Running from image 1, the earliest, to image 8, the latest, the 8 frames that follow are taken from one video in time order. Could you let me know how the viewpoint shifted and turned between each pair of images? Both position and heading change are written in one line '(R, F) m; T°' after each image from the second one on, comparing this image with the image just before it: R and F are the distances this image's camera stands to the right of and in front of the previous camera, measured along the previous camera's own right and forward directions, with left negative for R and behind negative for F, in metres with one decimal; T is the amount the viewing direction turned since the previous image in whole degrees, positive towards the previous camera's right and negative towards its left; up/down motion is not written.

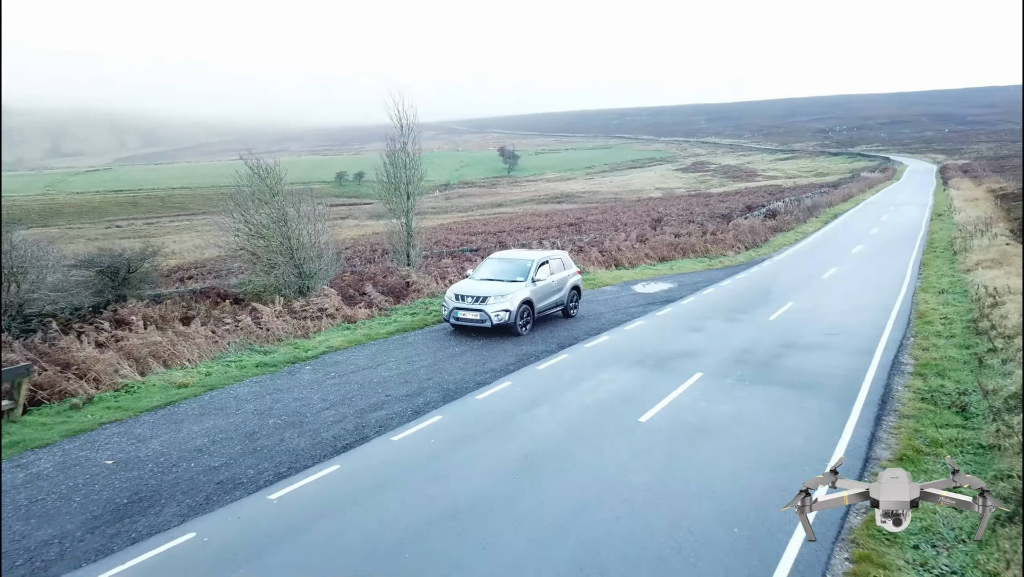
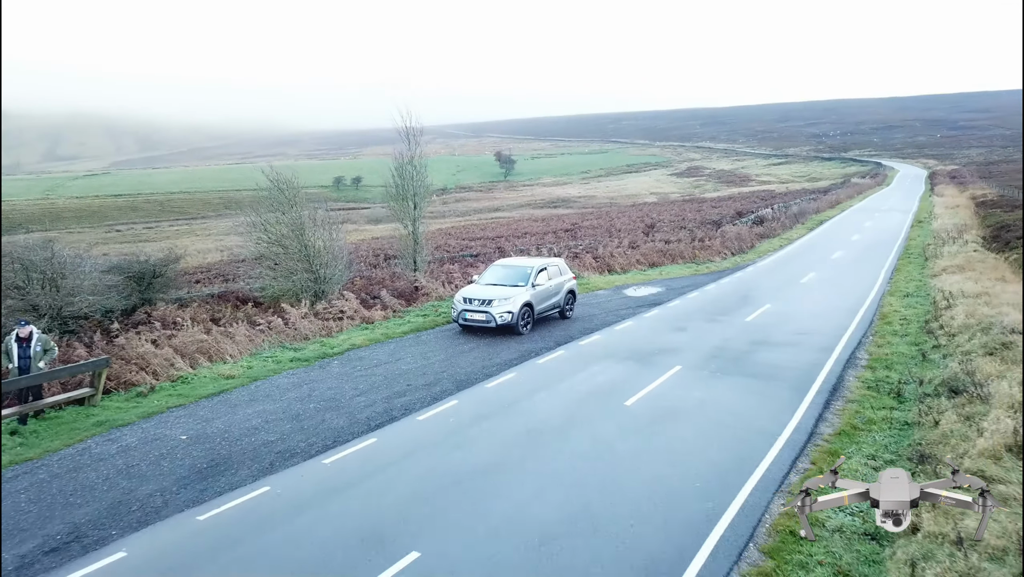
(-0.1, -1.1) m; 0°
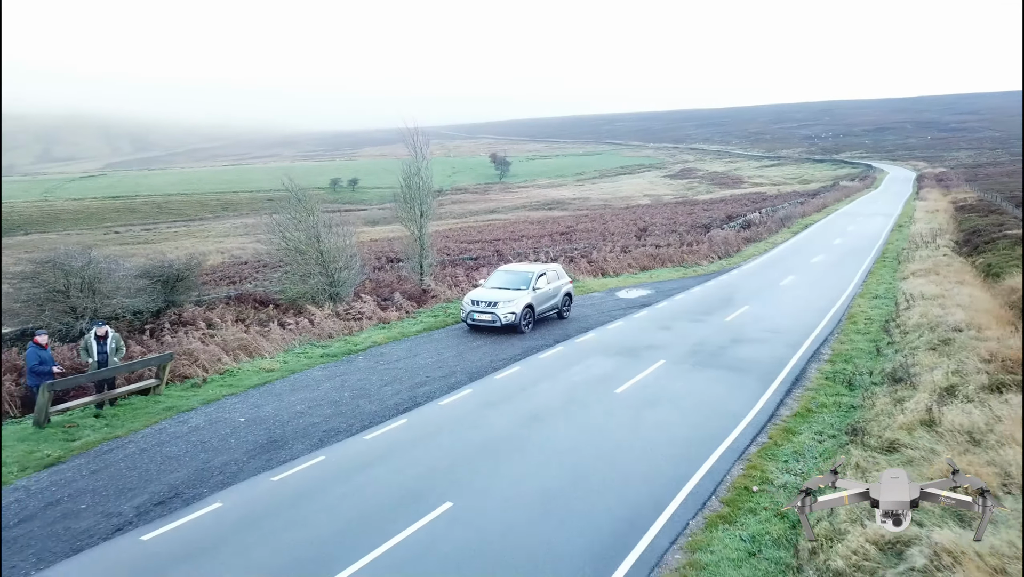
(-0.1, -1.2) m; 0°
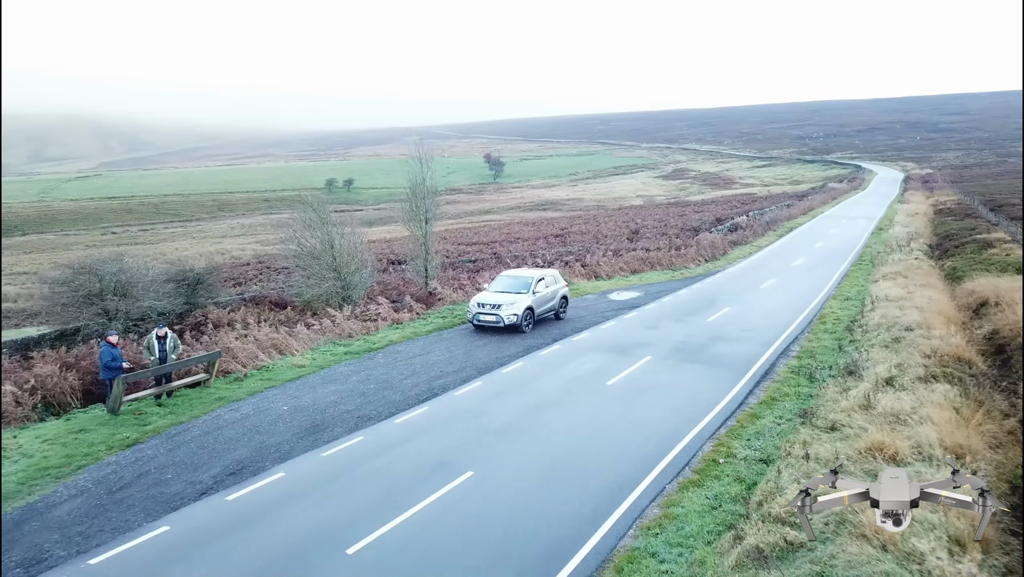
(-0.1, -1.3) m; 0°
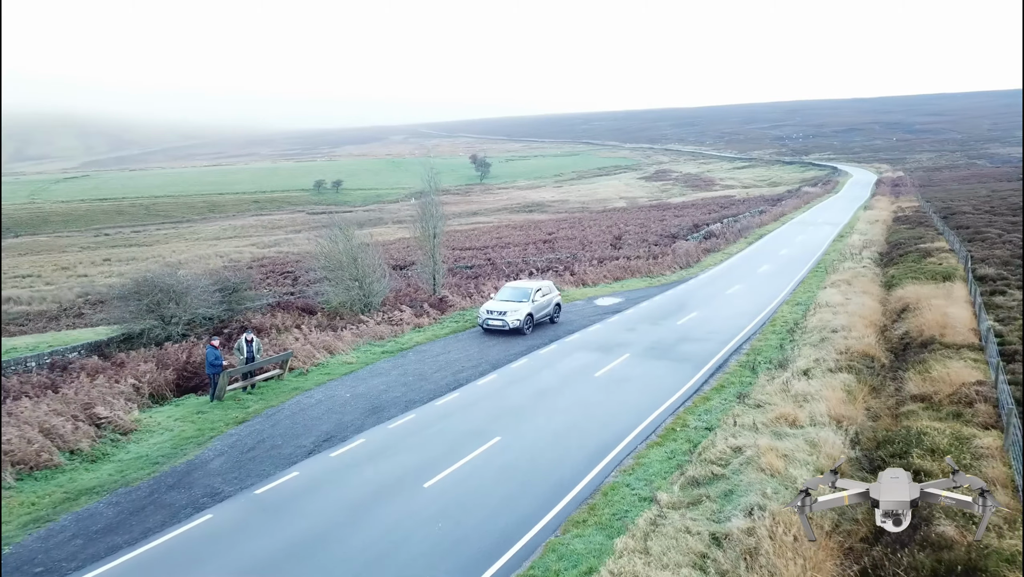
(-0.4, -2.7) m; +1°
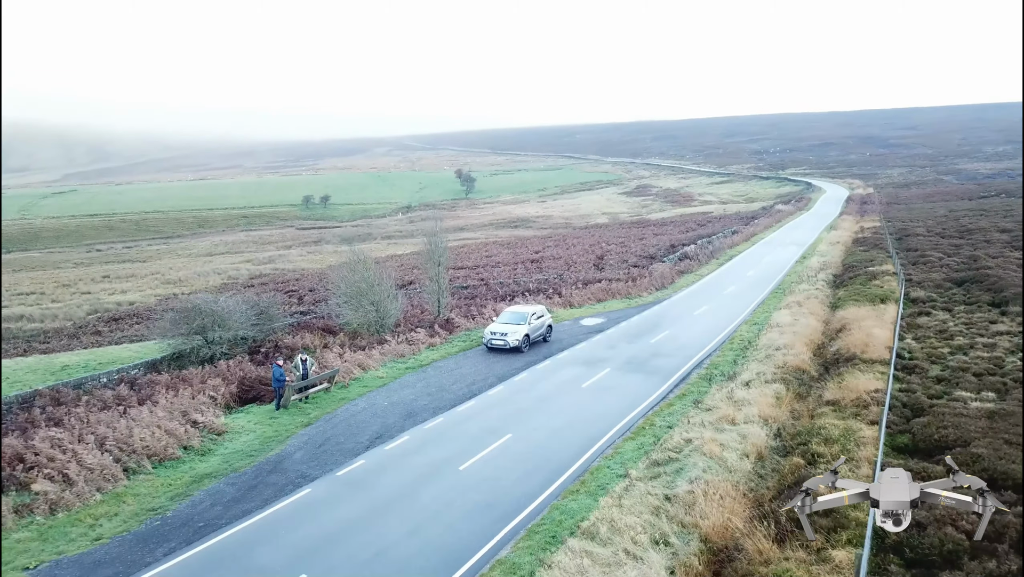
(-0.4, -3.0) m; +1°
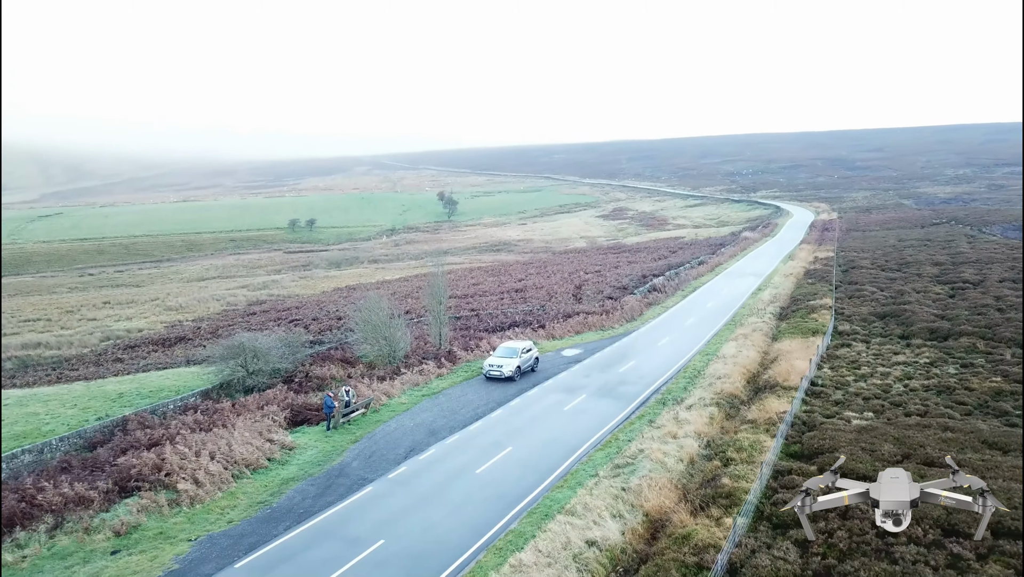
(-0.4, -4.3) m; +2°
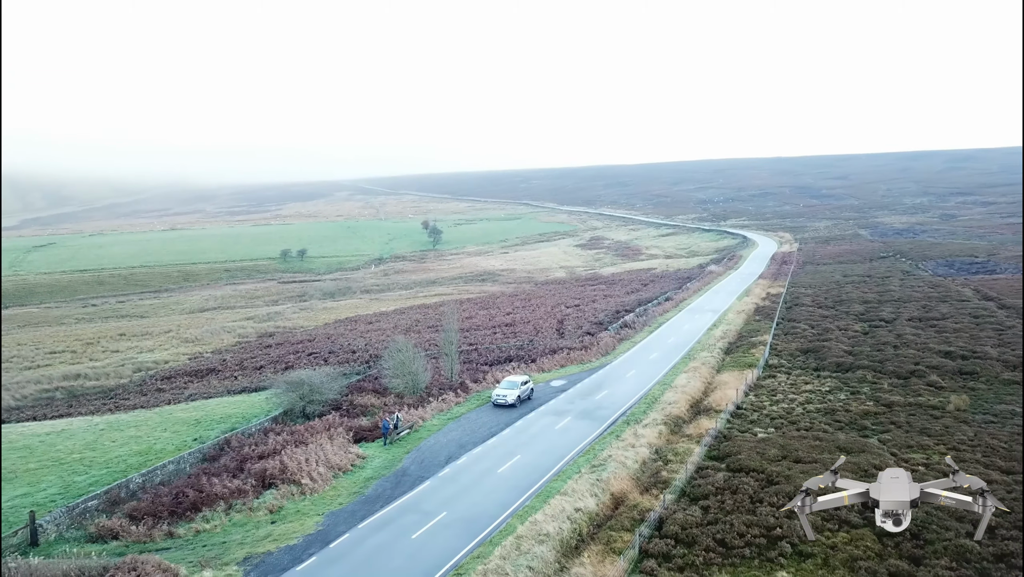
(-0.9, -7.3) m; +2°
